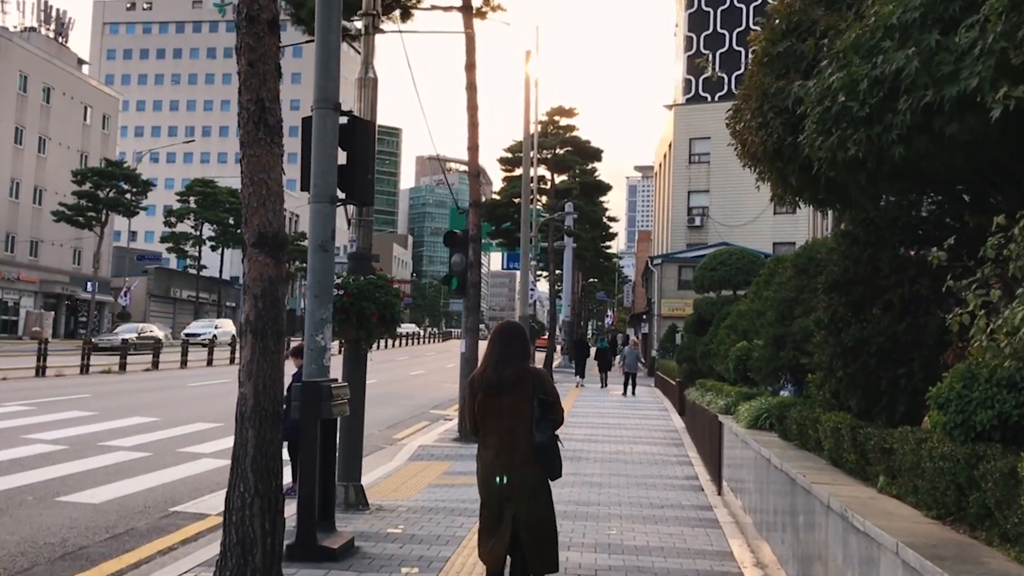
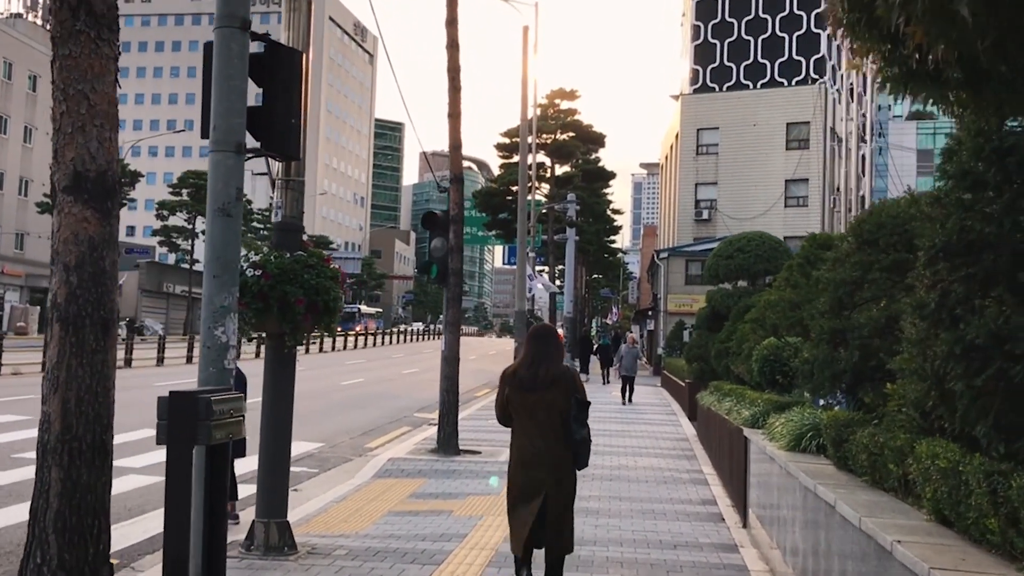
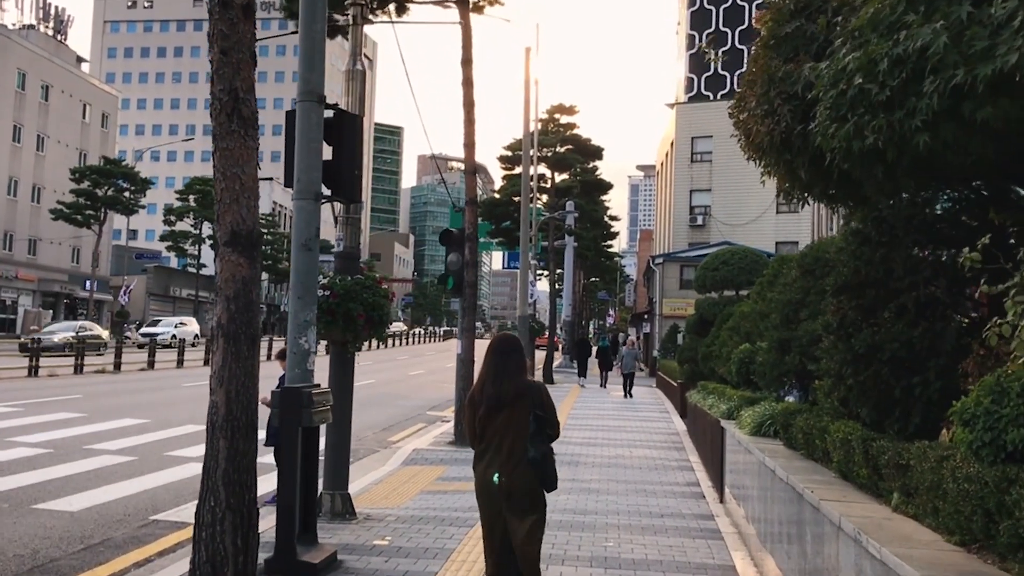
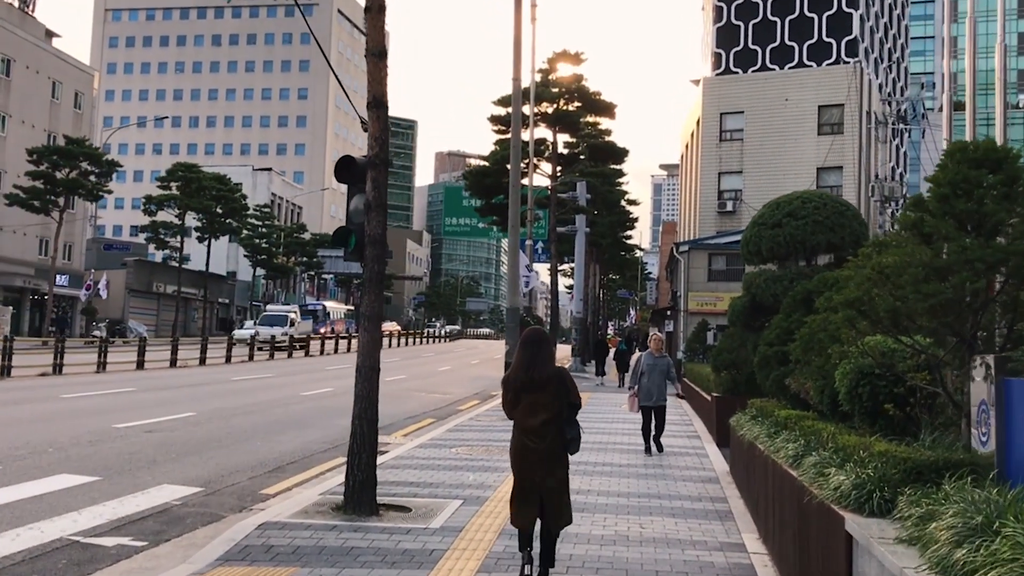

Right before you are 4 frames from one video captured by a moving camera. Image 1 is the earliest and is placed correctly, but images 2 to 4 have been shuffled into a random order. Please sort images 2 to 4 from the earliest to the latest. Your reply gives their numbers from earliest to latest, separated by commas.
3, 2, 4
